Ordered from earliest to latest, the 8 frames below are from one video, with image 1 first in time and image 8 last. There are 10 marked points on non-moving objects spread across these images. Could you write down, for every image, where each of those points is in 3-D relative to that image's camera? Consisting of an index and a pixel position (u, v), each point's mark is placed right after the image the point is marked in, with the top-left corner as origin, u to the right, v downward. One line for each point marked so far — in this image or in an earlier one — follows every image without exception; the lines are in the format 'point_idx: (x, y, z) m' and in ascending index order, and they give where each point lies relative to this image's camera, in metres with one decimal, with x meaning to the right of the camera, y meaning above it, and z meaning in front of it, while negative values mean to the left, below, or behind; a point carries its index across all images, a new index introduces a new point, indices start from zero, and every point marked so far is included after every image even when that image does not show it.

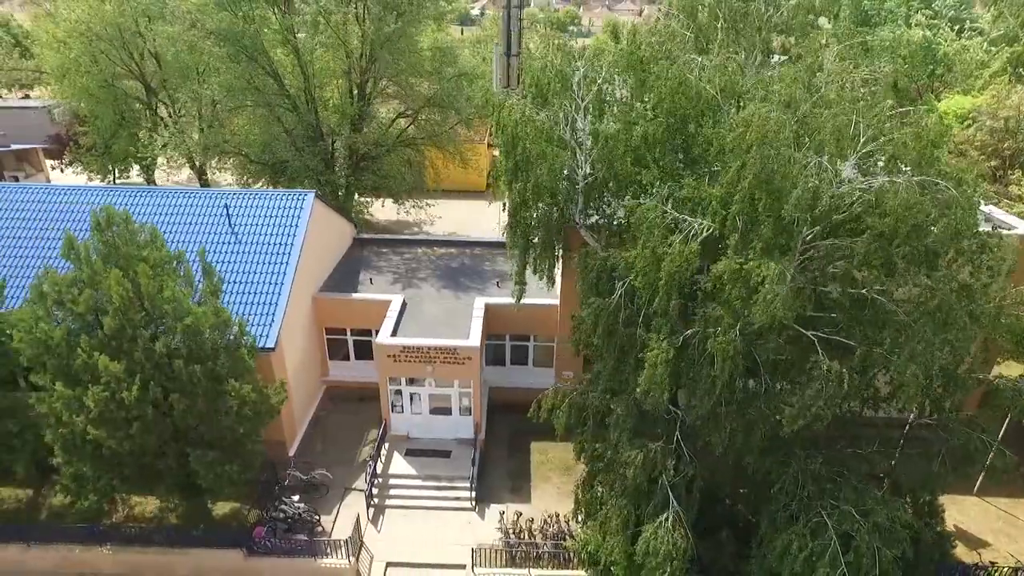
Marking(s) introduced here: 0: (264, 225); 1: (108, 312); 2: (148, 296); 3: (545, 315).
0: (-6.6, +1.7, +17.9) m
1: (-7.9, -0.5, +13.1) m
2: (-7.3, -0.1, +13.5) m
3: (+1.0, -0.8, +20.0) m
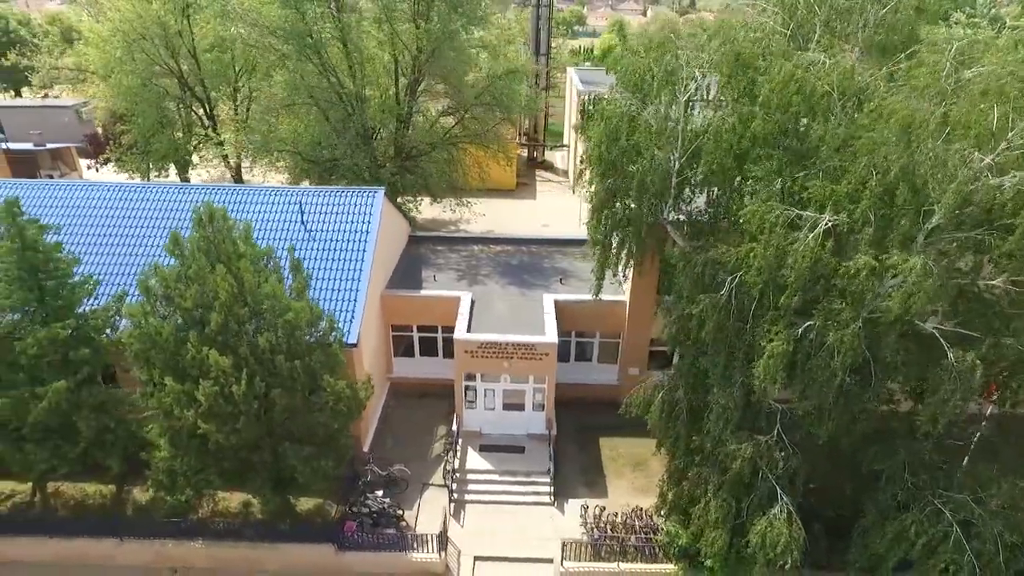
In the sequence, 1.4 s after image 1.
0: (-4.5, +1.8, +18.0) m
1: (-5.9, -0.4, +13.2) m
2: (-5.2, 0.0, +13.6) m
3: (+3.1, -0.7, +20.1) m
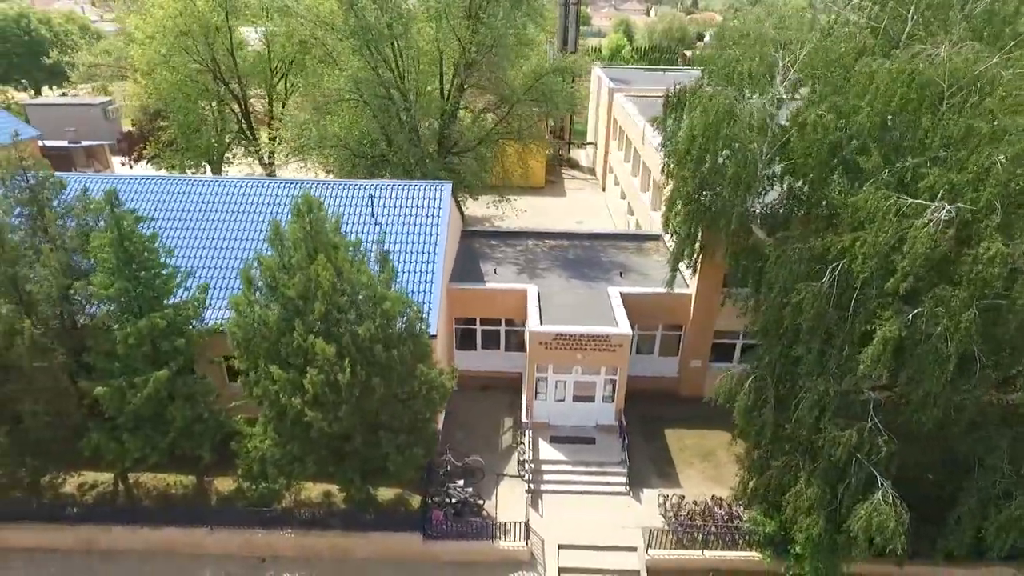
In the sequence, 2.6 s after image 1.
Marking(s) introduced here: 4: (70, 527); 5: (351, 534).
0: (-2.5, +2.0, +18.2) m
1: (-3.9, -0.2, +13.4) m
2: (-3.2, +0.2, +13.7) m
3: (+5.1, -0.5, +20.3) m
4: (-10.3, -5.5, +15.4) m
5: (-3.7, -5.7, +15.4) m
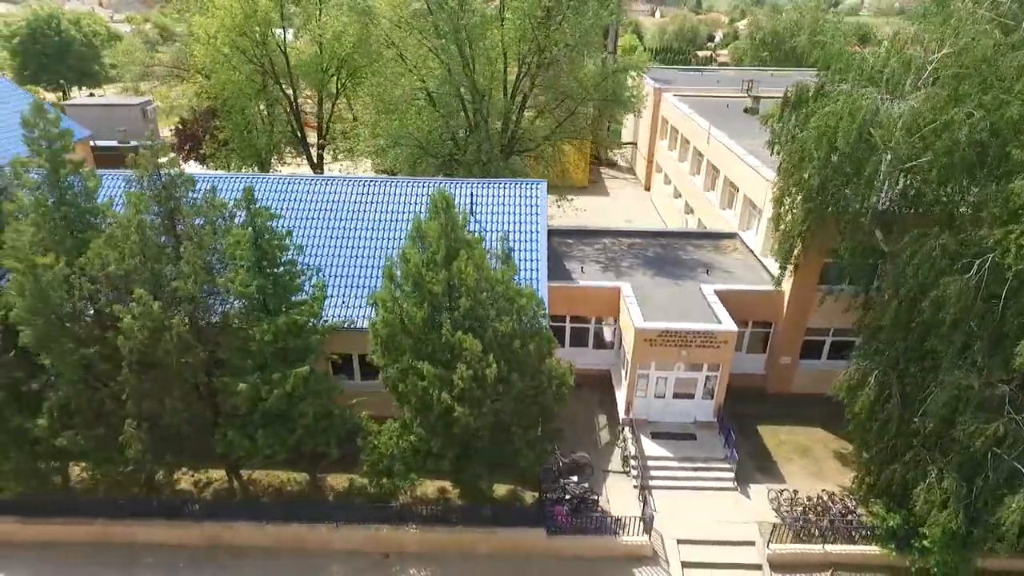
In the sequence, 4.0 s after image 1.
0: (+0.3, +2.0, +18.3) m
1: (-1.0, -0.1, +13.5) m
2: (-0.4, +0.3, +13.8) m
3: (+7.9, -0.4, +20.4) m
4: (-7.4, -5.5, +15.5) m
5: (-0.8, -5.6, +15.5) m
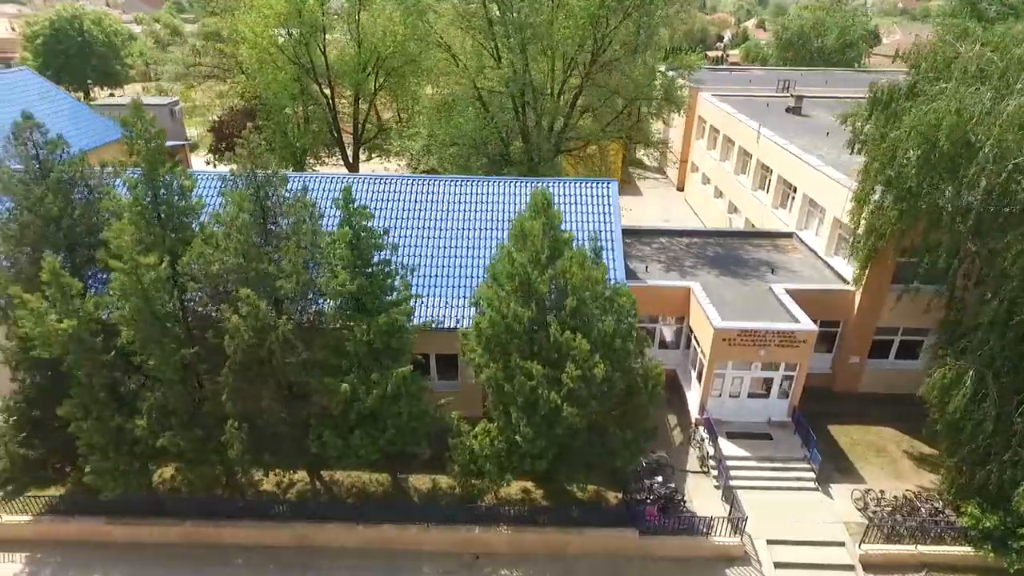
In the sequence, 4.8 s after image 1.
0: (+2.4, +2.1, +18.2) m
1: (+1.1, -0.1, +13.4) m
2: (+1.7, +0.3, +13.7) m
3: (+10.0, -0.4, +20.4) m
4: (-5.3, -5.5, +15.4) m
5: (+1.3, -5.6, +15.4) m
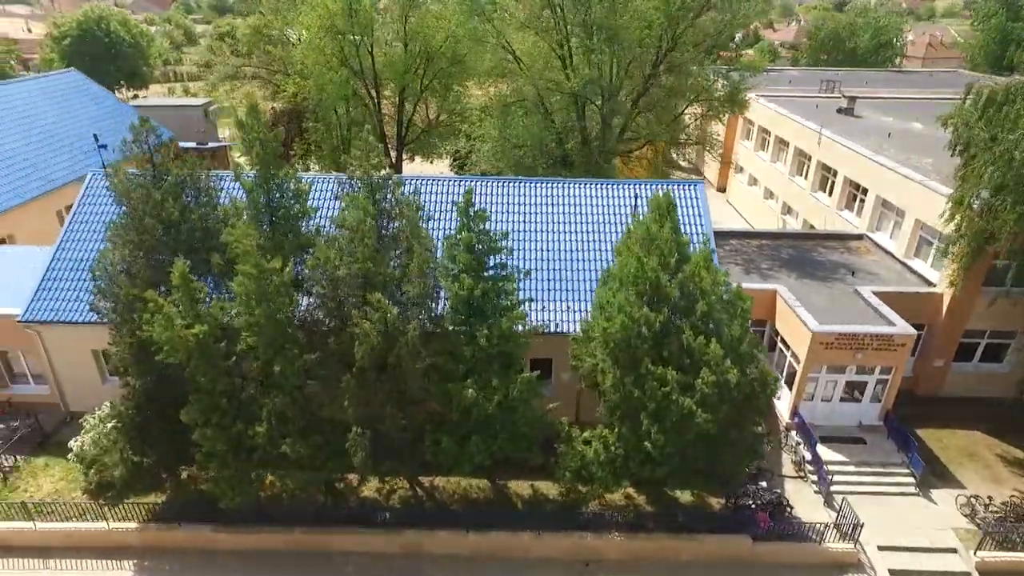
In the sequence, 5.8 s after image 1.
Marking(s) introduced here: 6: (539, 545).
0: (+5.0, +2.0, +18.0) m
1: (+3.6, -0.2, +13.2) m
2: (+4.3, +0.2, +13.6) m
3: (+12.6, -0.5, +20.2) m
4: (-2.7, -5.6, +15.2) m
5: (+3.8, -5.7, +15.3) m
6: (+0.6, -6.0, +15.3) m
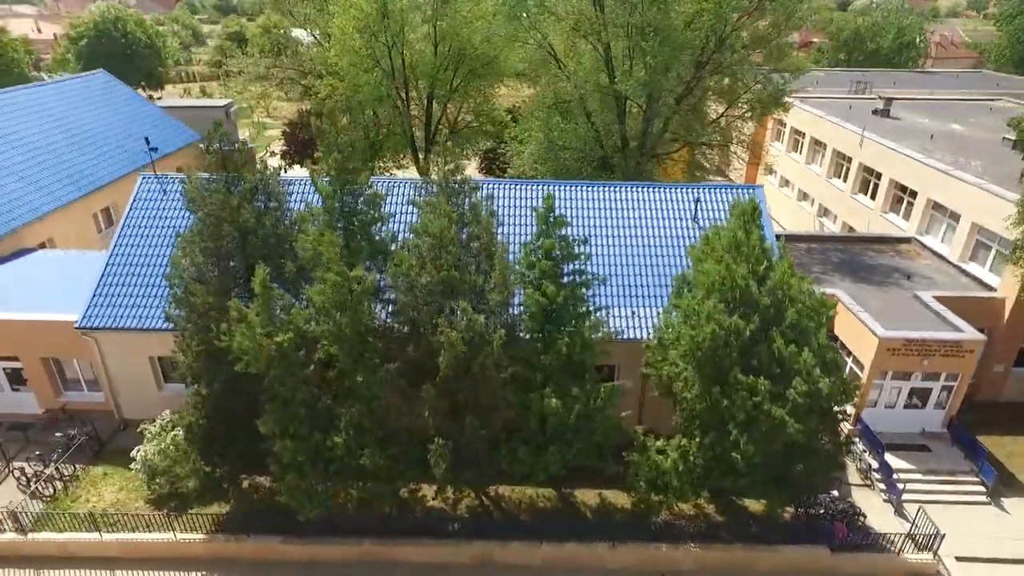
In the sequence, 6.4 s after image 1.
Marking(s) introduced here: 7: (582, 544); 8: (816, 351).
0: (+6.6, +1.8, +17.8) m
1: (+5.3, -0.3, +13.0) m
2: (+6.0, +0.1, +13.3) m
3: (+14.2, -0.6, +19.9) m
4: (-1.1, -5.7, +15.0) m
5: (+5.5, -5.9, +15.0) m
6: (+2.3, -6.1, +15.1) m
7: (+1.5, -5.8, +15.0) m
8: (+5.9, -1.2, +13.0) m
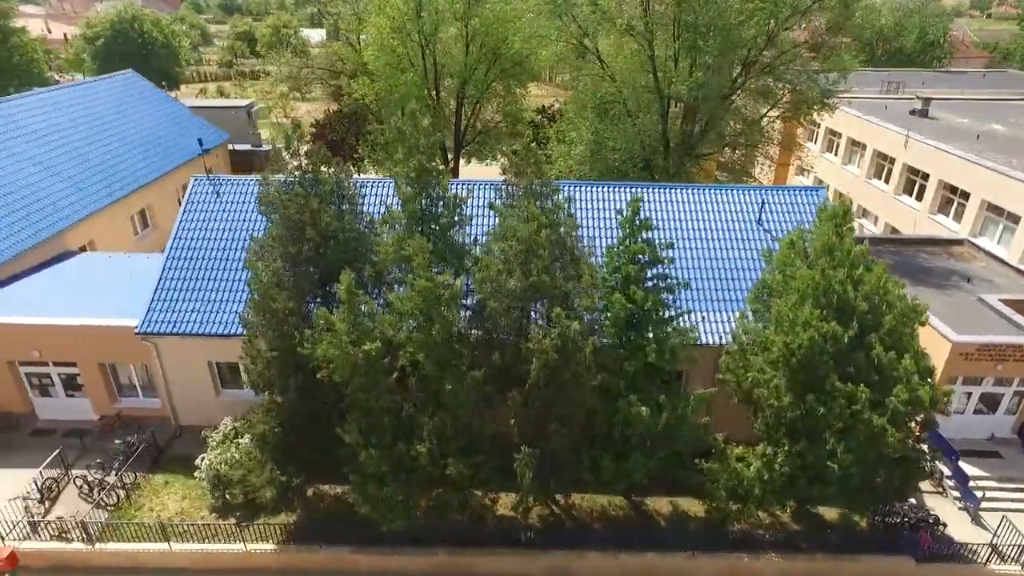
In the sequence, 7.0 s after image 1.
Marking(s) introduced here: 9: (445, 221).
0: (+8.3, +1.7, +17.5) m
1: (+7.0, -0.4, +12.7) m
2: (+7.7, 0.0, +13.0) m
3: (+15.9, -0.7, +19.6) m
4: (+0.6, -5.8, +14.7) m
5: (+7.2, -6.0, +14.7) m
6: (+4.0, -6.2, +14.8) m
7: (+3.3, -5.9, +14.6) m
8: (+7.6, -1.3, +12.6) m
9: (-1.4, +1.4, +13.5) m
